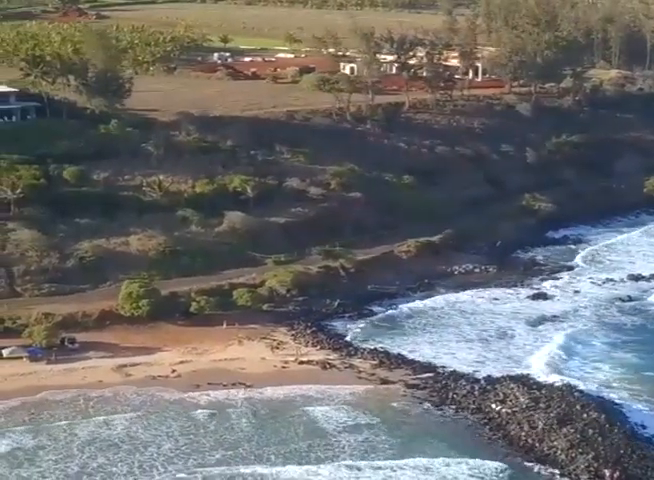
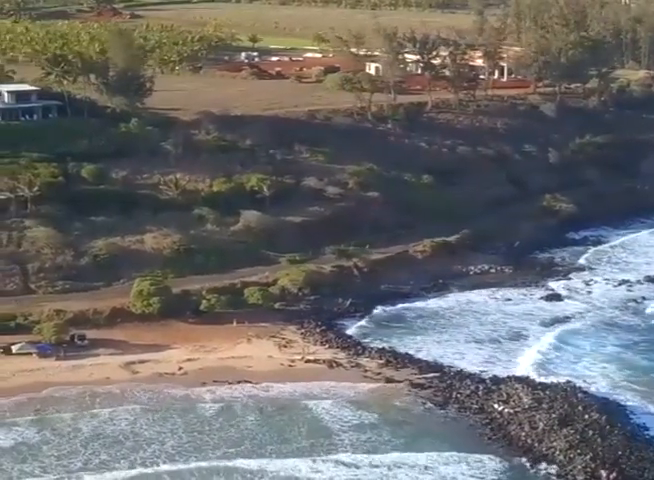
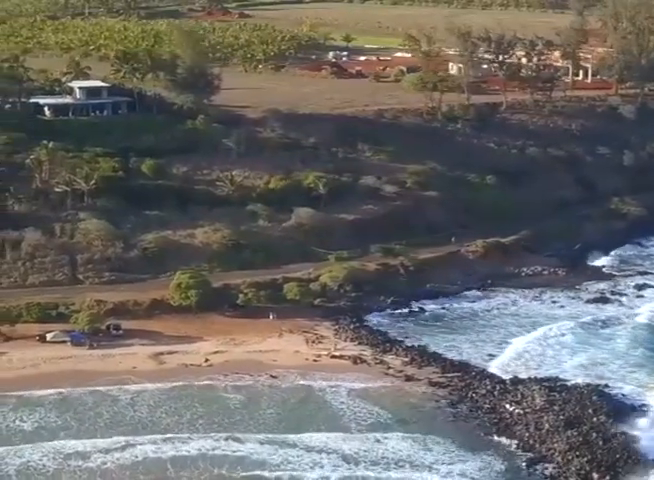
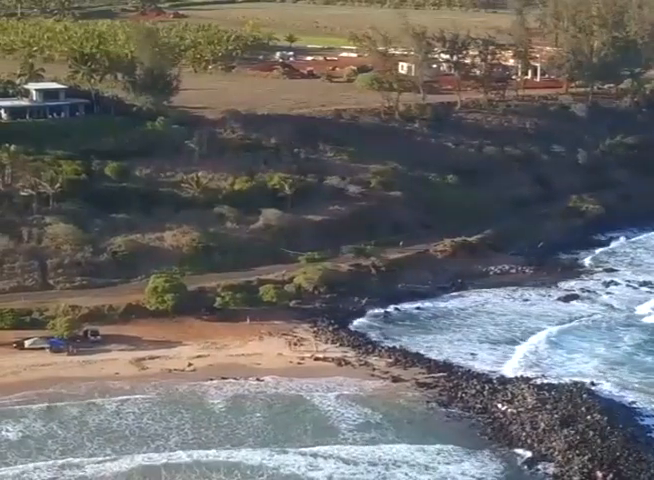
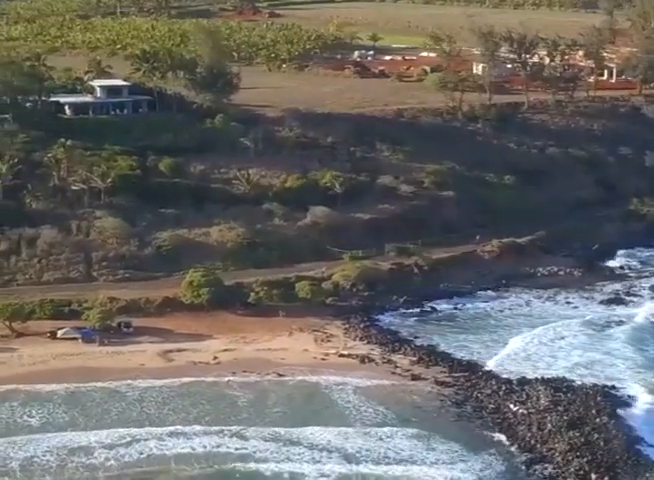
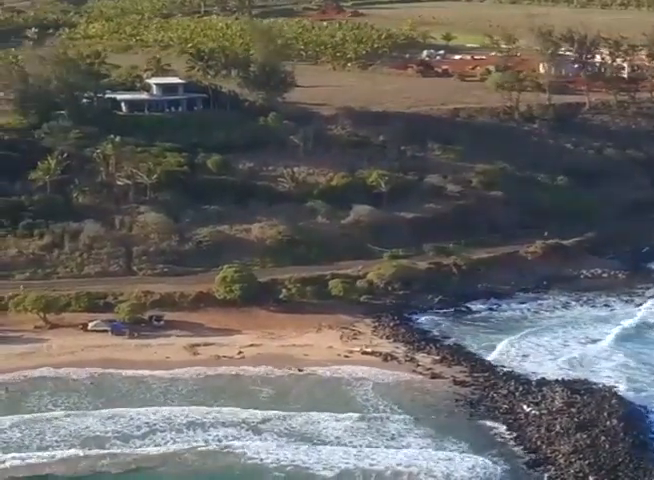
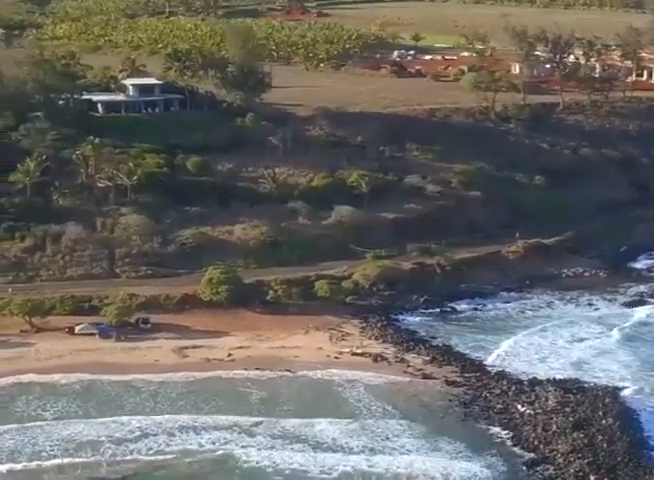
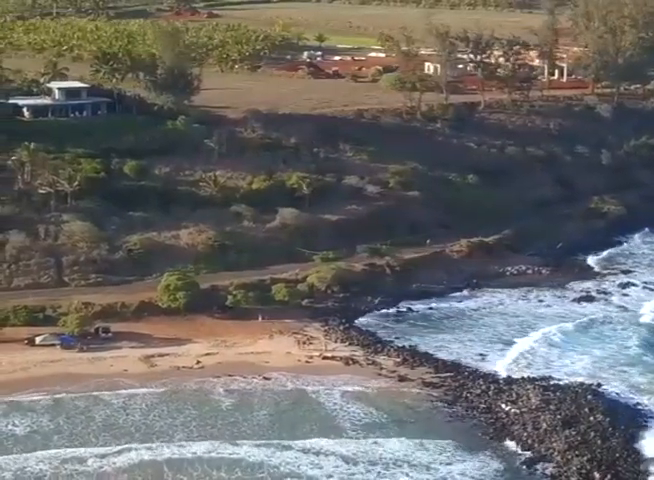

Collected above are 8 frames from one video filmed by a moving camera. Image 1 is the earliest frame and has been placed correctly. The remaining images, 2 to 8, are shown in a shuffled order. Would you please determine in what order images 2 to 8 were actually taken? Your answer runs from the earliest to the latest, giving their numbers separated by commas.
2, 4, 8, 3, 5, 7, 6
